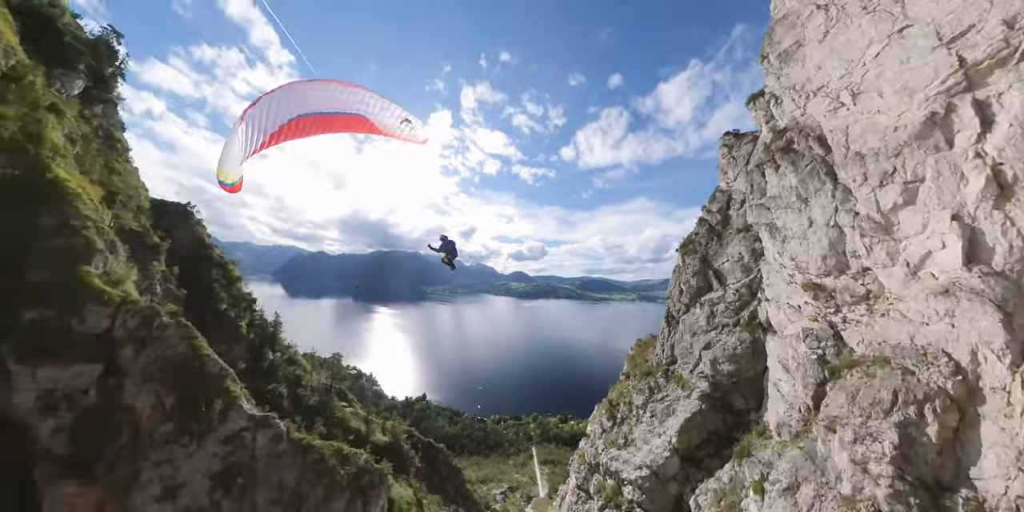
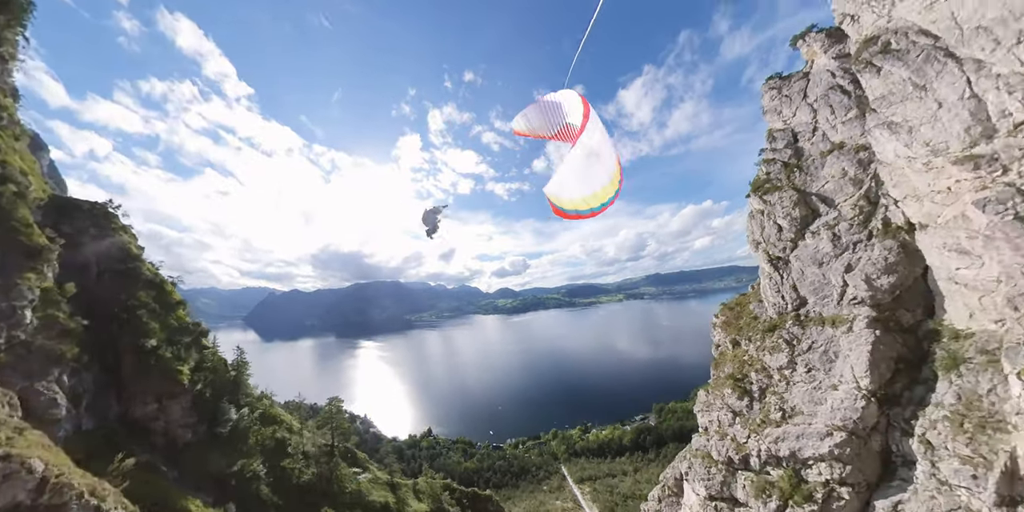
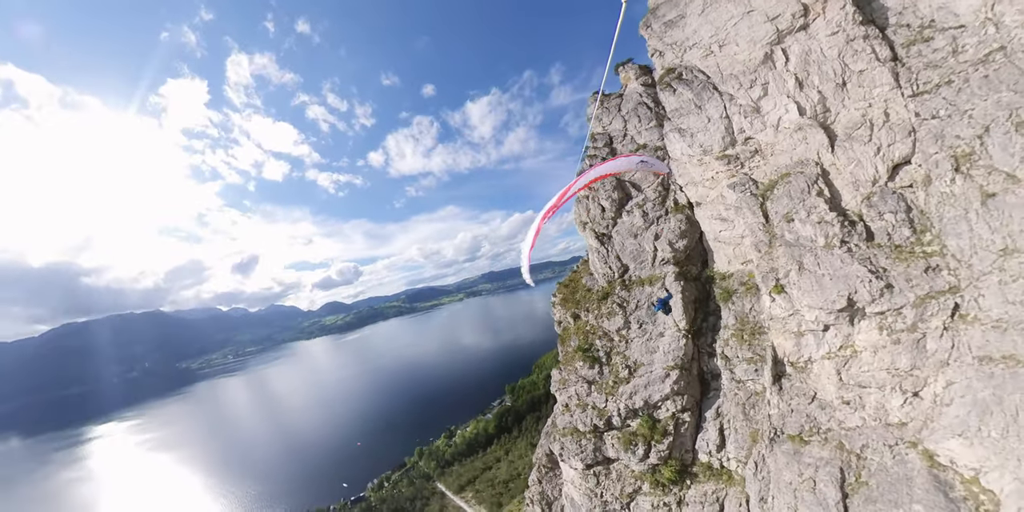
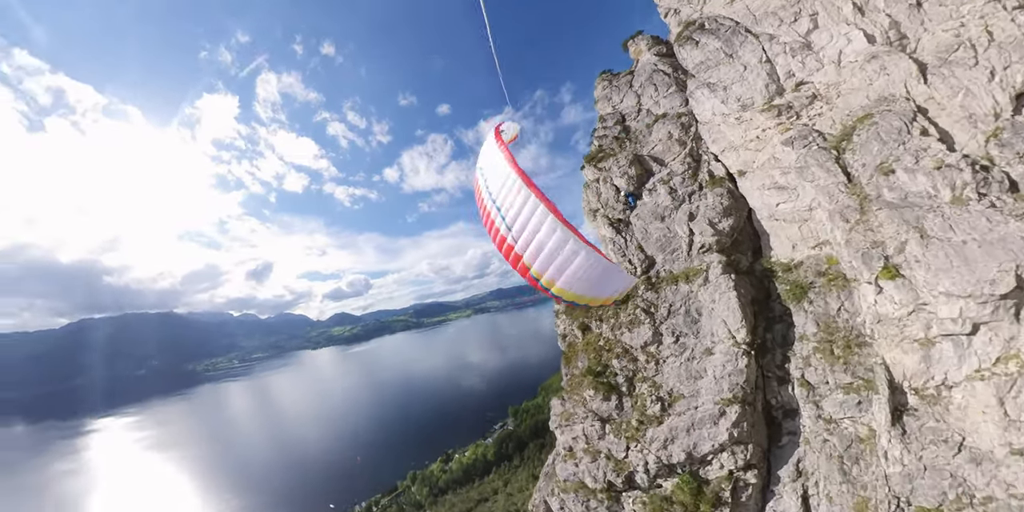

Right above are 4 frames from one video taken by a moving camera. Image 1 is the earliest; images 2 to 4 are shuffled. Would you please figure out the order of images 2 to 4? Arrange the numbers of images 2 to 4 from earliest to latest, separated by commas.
2, 3, 4
